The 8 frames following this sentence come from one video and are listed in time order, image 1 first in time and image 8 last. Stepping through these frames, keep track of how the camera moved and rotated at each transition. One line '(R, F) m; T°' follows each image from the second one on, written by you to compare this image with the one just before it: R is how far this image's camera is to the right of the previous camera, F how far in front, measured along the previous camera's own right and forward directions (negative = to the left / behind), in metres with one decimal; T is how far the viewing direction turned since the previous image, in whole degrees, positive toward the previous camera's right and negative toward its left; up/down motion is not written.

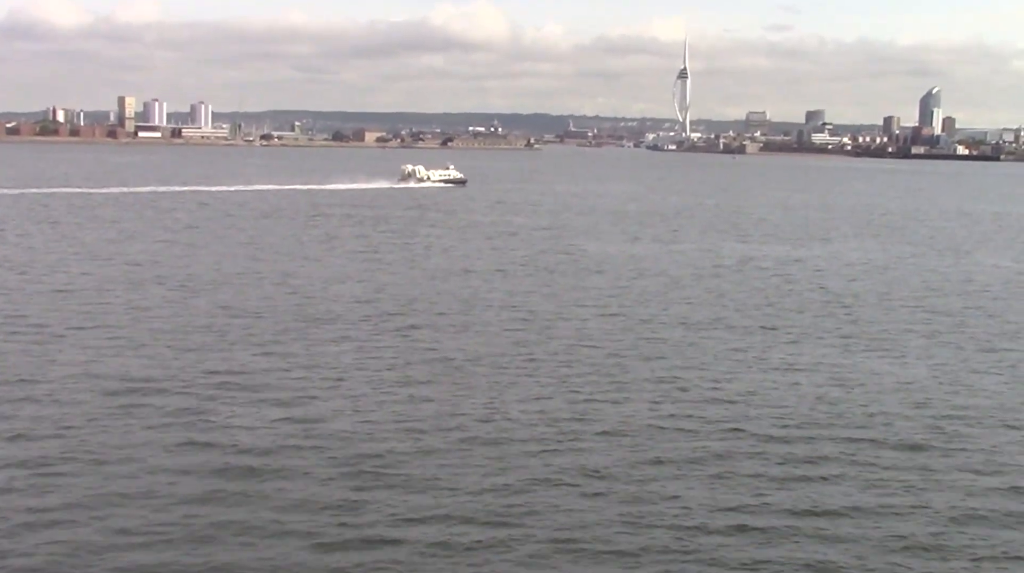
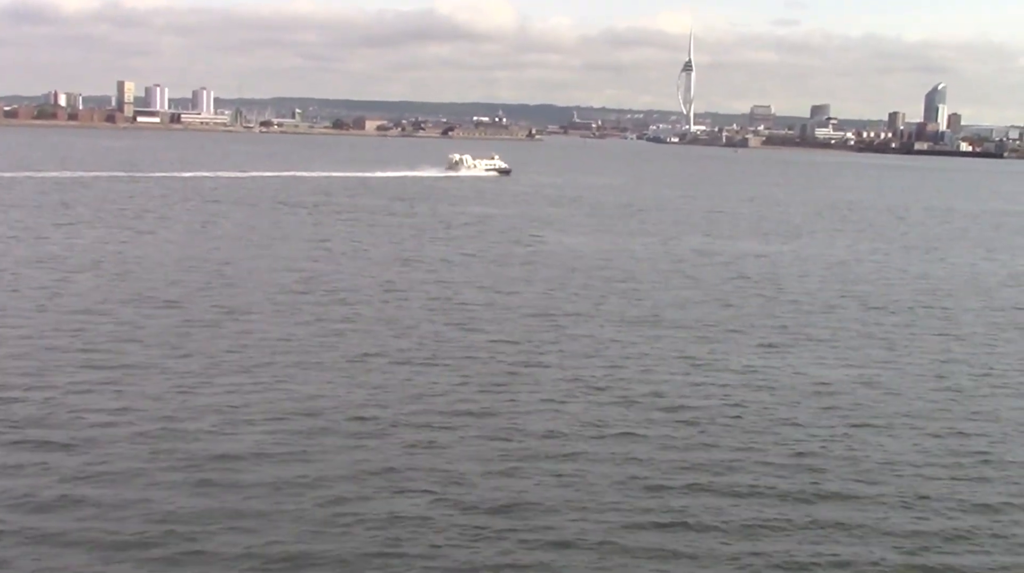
(+0.7, +0.3) m; 0°
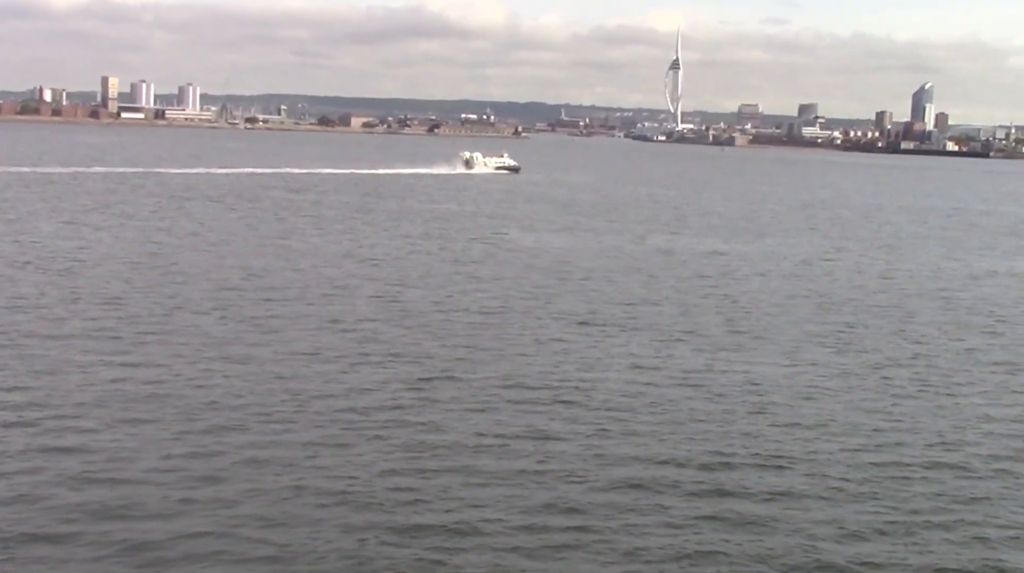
(+0.4, +0.2) m; 0°
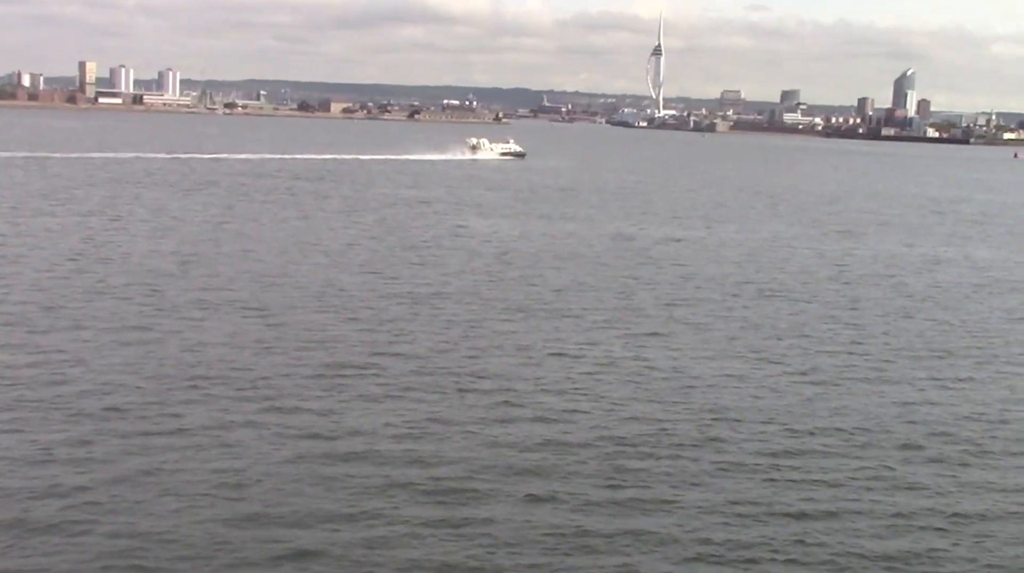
(+0.4, +0.1) m; +1°
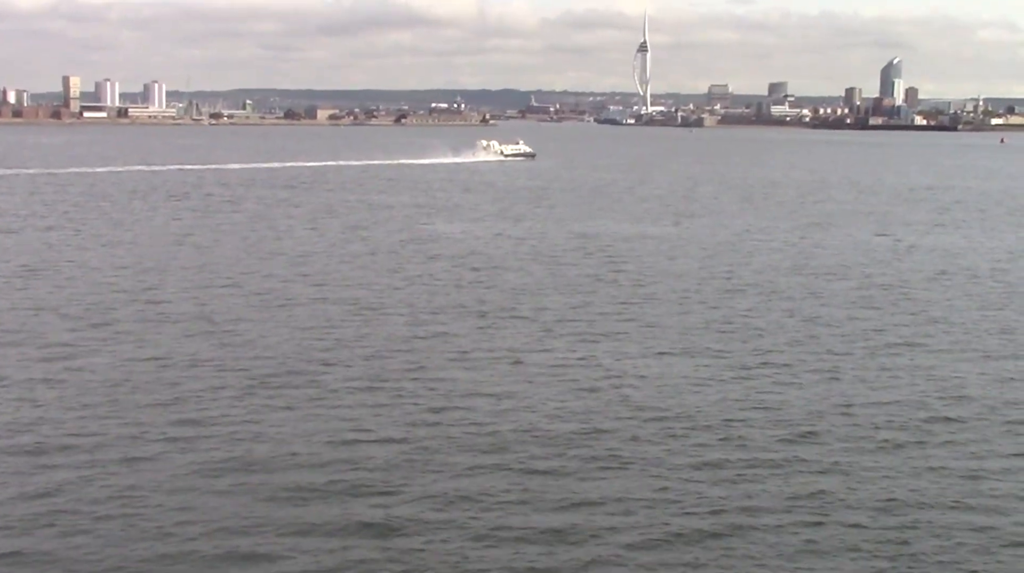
(+0.3, +0.2) m; 0°
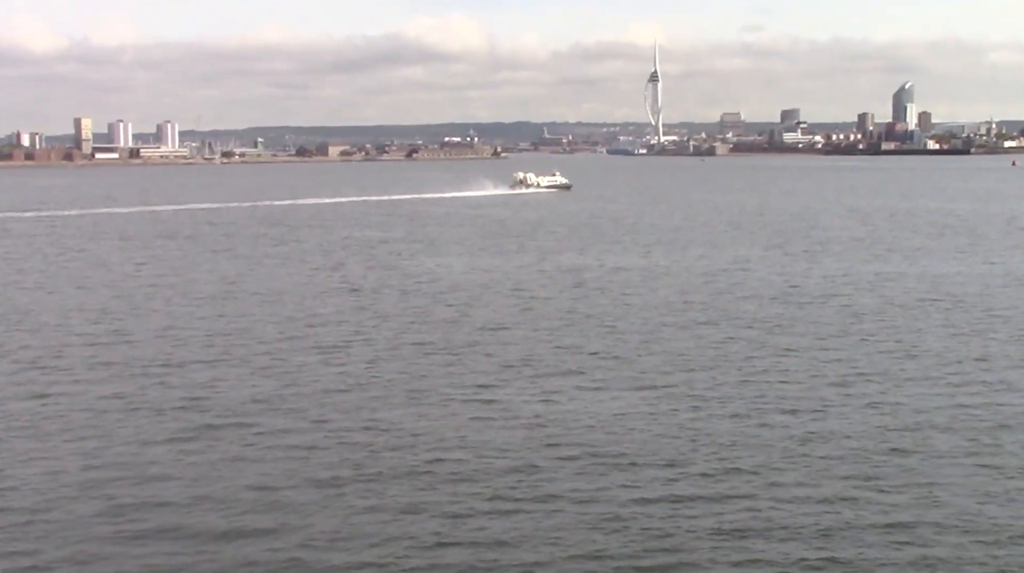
(+0.2, +0.4) m; -1°
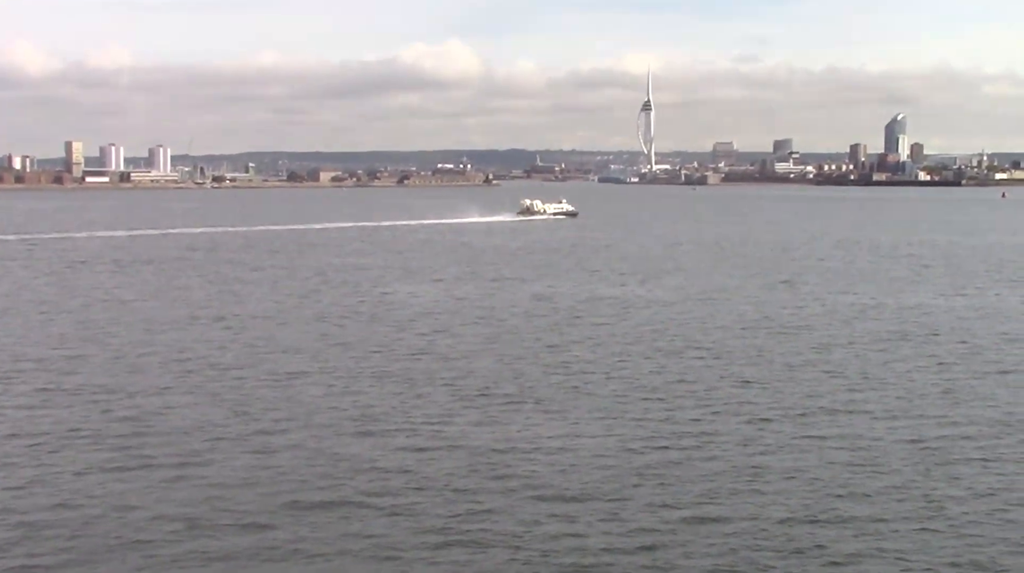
(+0.3, +0.2) m; 0°
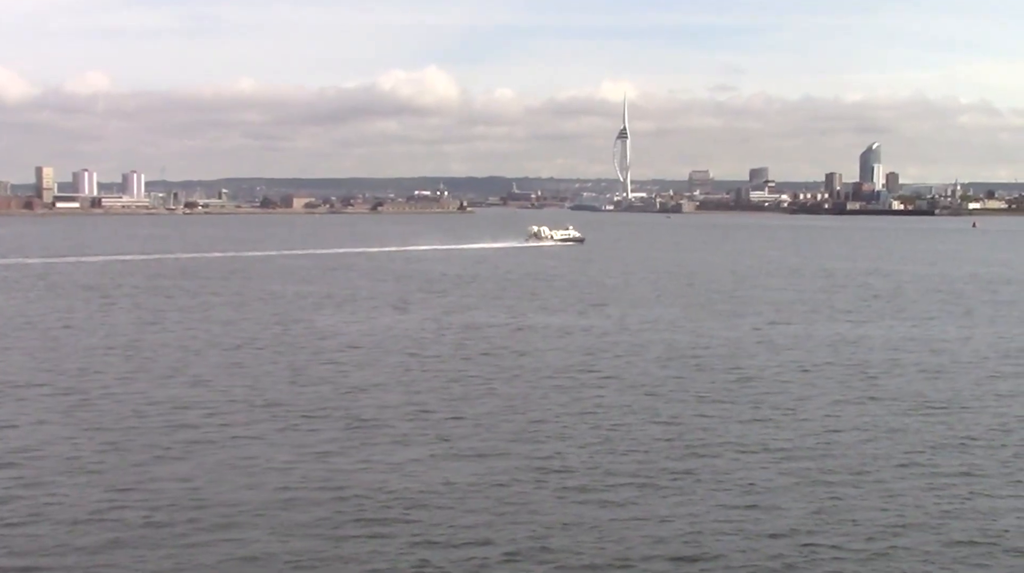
(+0.3, +0.4) m; +1°
